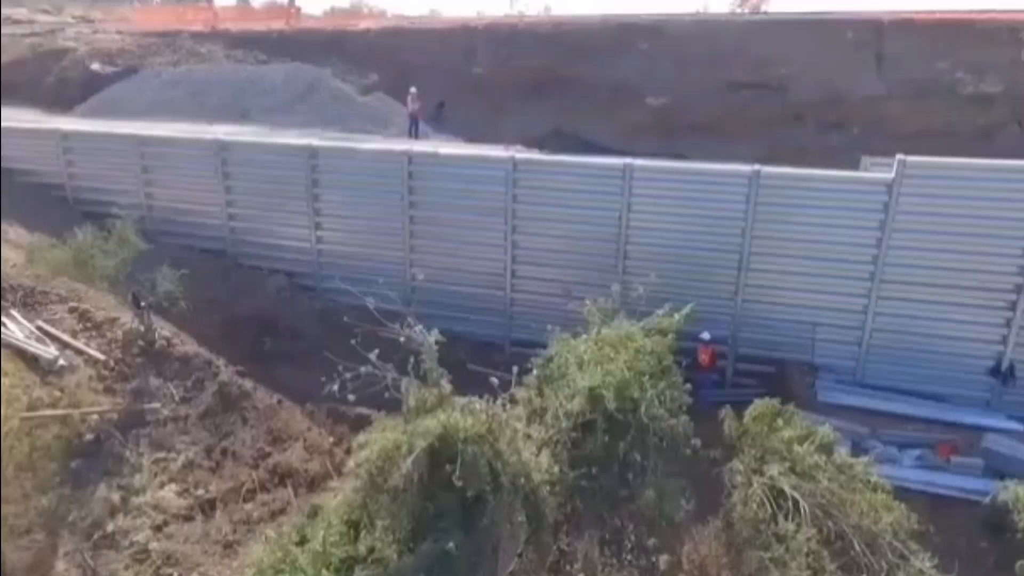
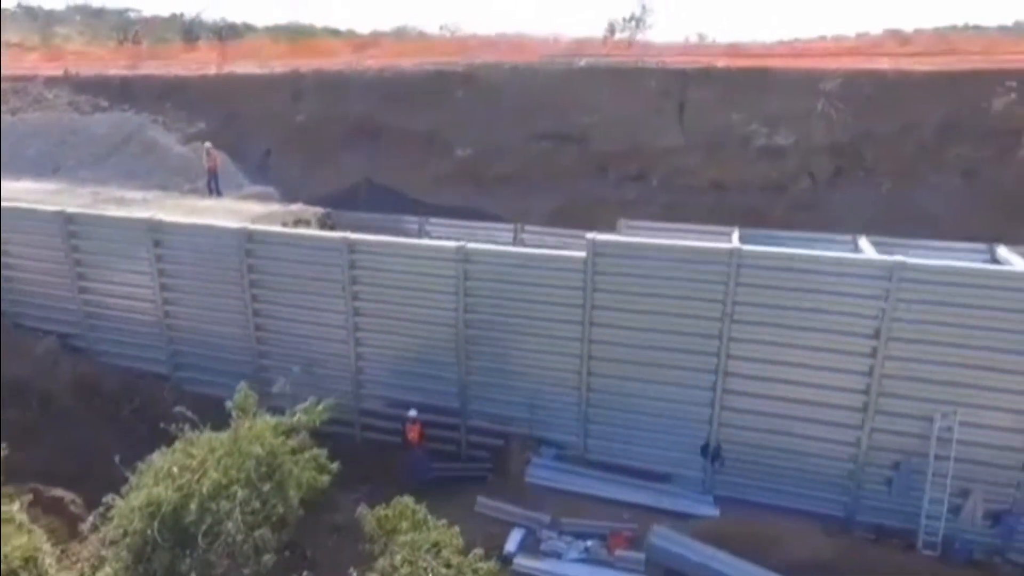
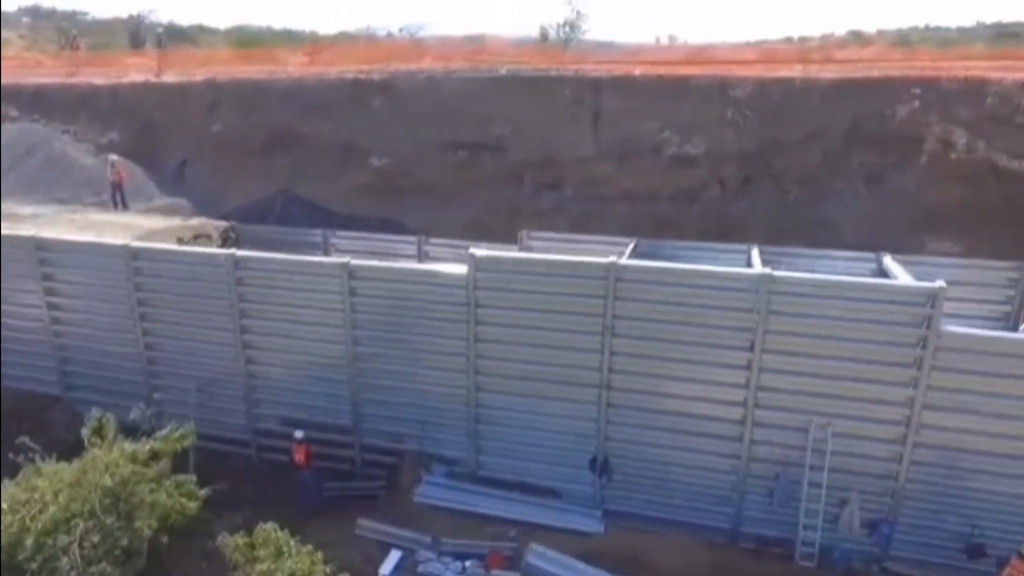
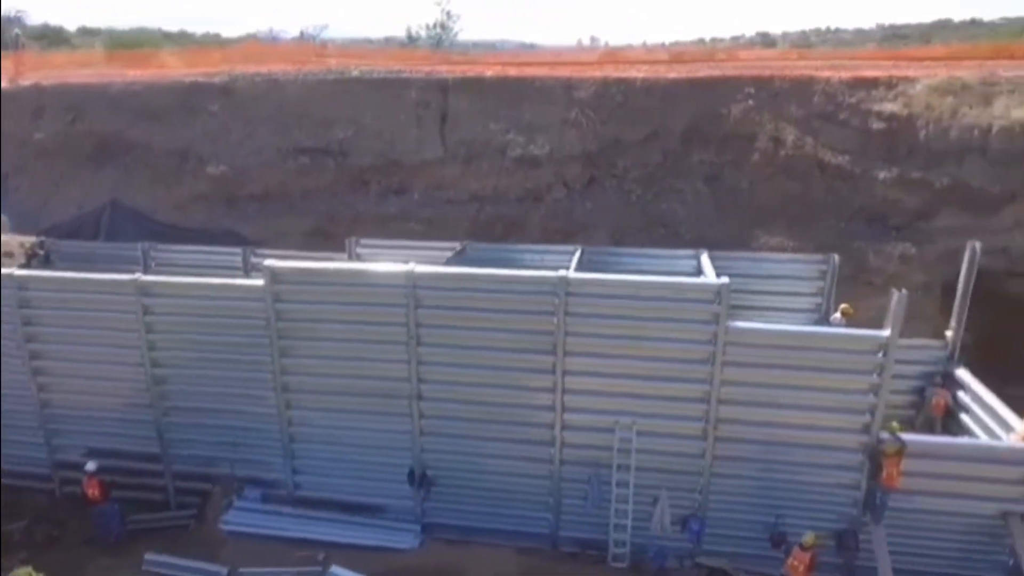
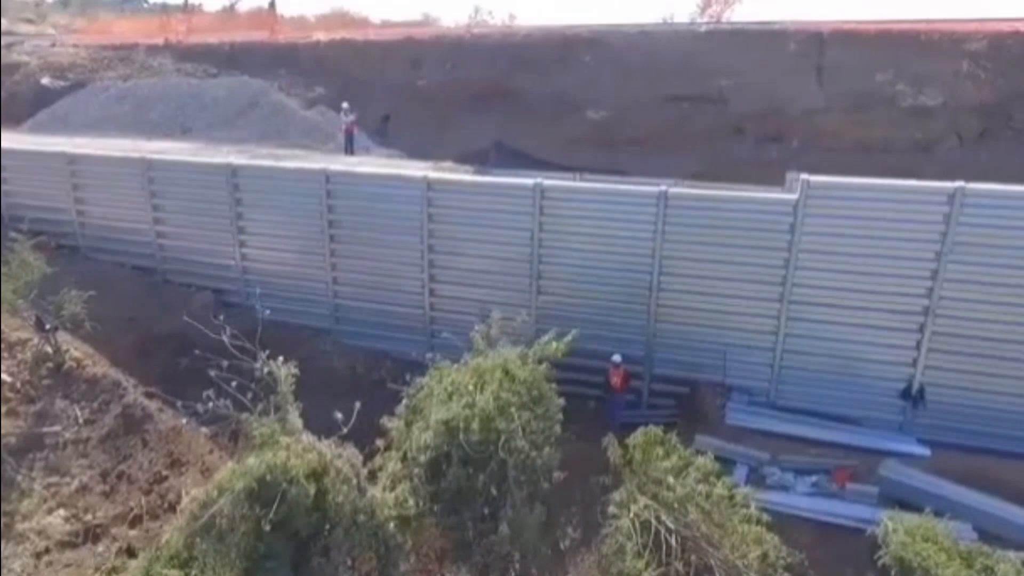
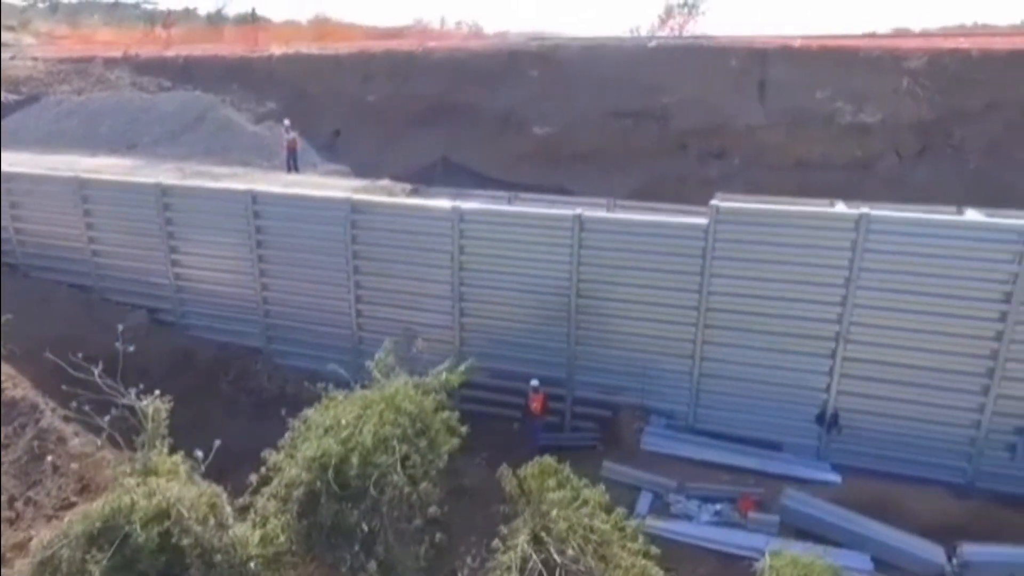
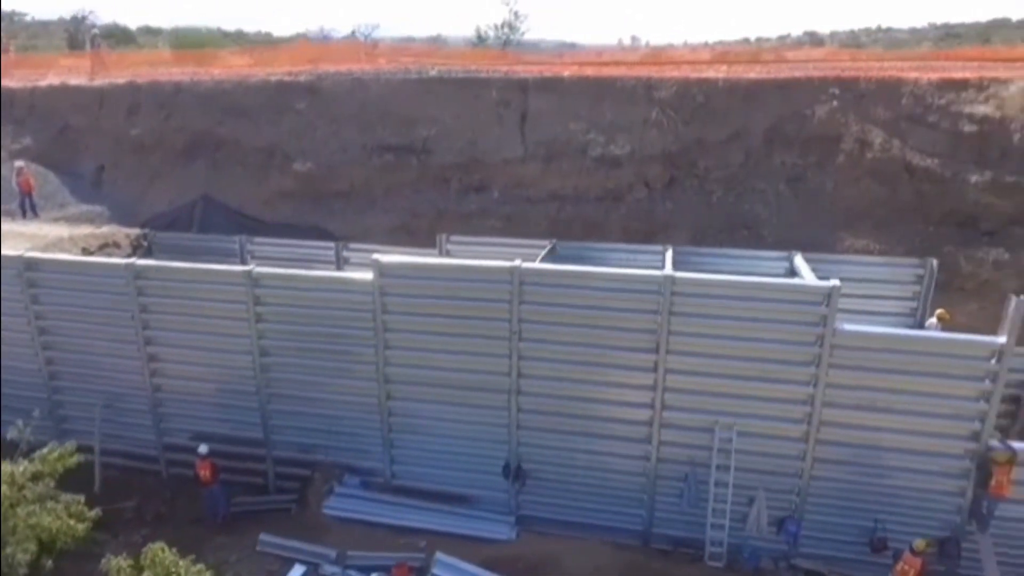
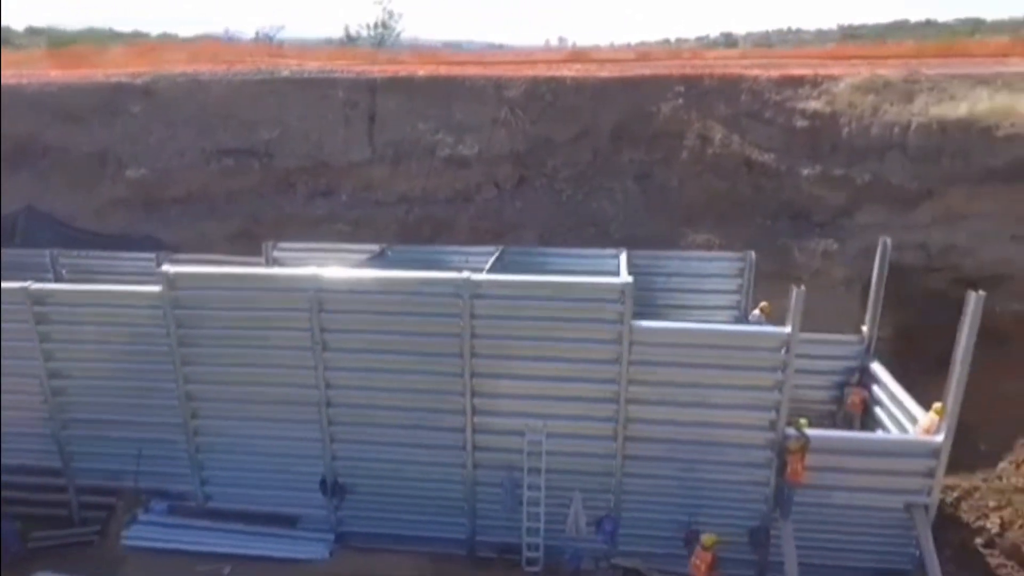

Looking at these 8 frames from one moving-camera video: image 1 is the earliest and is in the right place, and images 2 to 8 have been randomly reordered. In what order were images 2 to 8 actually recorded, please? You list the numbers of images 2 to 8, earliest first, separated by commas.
5, 6, 2, 3, 7, 4, 8
